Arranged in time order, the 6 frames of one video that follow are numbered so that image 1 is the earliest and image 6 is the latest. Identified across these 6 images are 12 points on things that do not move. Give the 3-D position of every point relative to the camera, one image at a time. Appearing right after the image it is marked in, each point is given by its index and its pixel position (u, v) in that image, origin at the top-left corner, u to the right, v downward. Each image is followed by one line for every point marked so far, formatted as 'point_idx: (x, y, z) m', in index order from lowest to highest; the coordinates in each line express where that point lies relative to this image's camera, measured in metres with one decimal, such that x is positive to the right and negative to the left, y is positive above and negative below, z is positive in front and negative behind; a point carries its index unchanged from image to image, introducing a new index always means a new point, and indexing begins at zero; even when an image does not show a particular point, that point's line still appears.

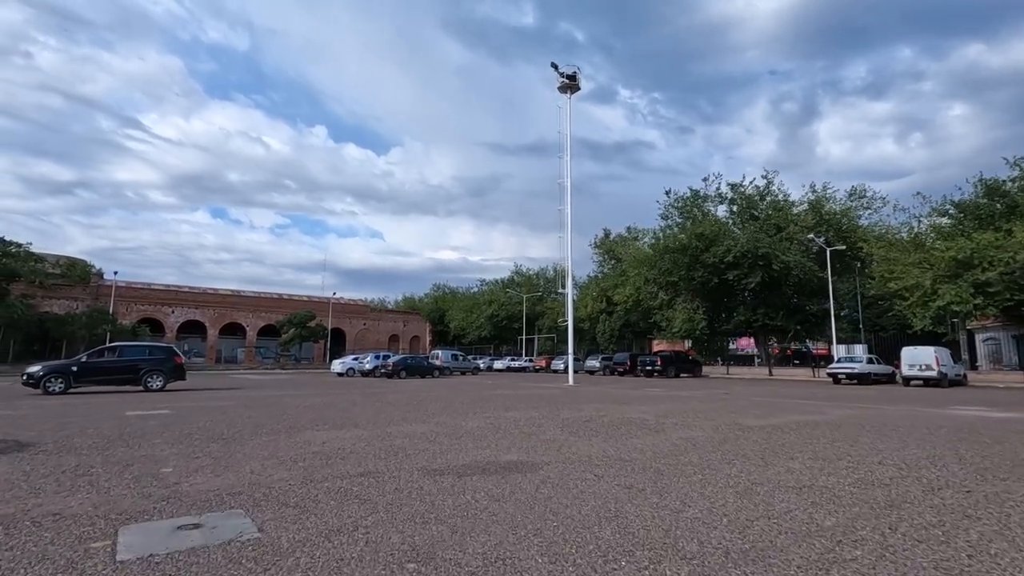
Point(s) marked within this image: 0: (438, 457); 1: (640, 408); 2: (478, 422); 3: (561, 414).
0: (-1.2, -2.8, +8.9) m
1: (+4.2, -4.0, +17.7) m
2: (-0.9, -3.4, +13.4) m
3: (+1.4, -3.6, +15.4) m
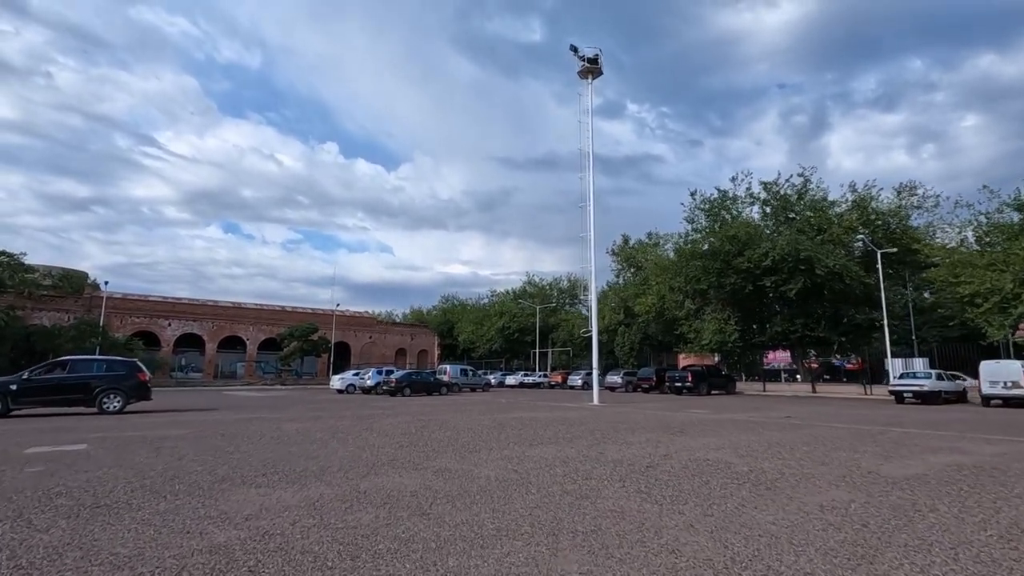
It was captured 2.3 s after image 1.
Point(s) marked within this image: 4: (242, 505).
0: (-0.7, -2.5, +4.8) m
1: (+4.9, -3.9, +13.5) m
2: (-0.3, -3.2, +9.3) m
3: (+2.0, -3.5, +11.3) m
4: (-3.5, -2.8, +6.9) m
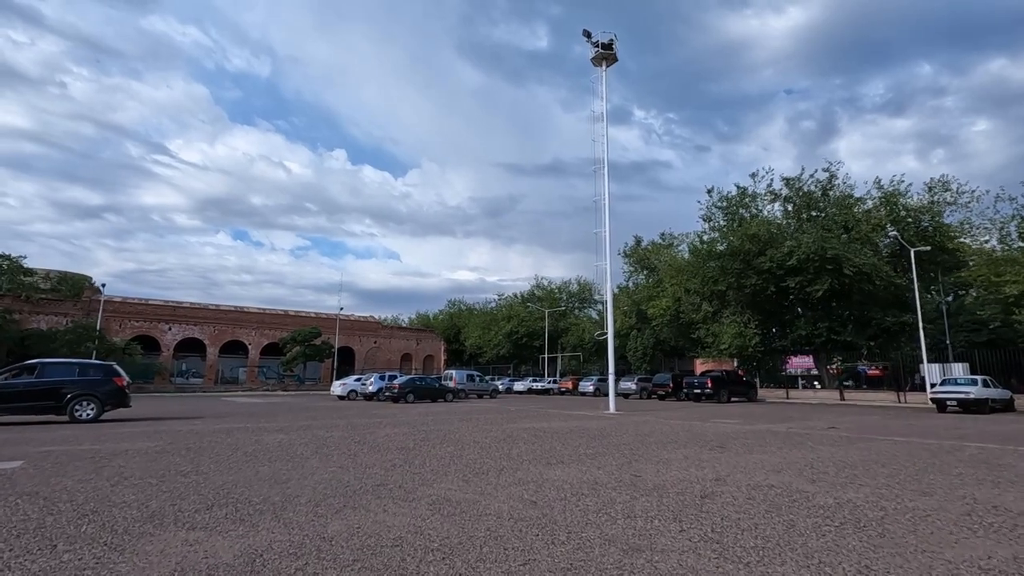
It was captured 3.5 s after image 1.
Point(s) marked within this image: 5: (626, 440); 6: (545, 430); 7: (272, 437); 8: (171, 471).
0: (-0.5, -2.2, +2.7) m
1: (+5.2, -3.6, +11.4) m
2: (0.0, -2.9, +7.2) m
3: (+2.3, -3.2, +9.1) m
4: (-3.3, -2.5, +4.9) m
5: (+3.2, -4.2, +14.9) m
6: (+1.1, -4.7, +17.8) m
7: (-6.8, -4.2, +15.1) m
8: (-6.1, -3.3, +9.6) m
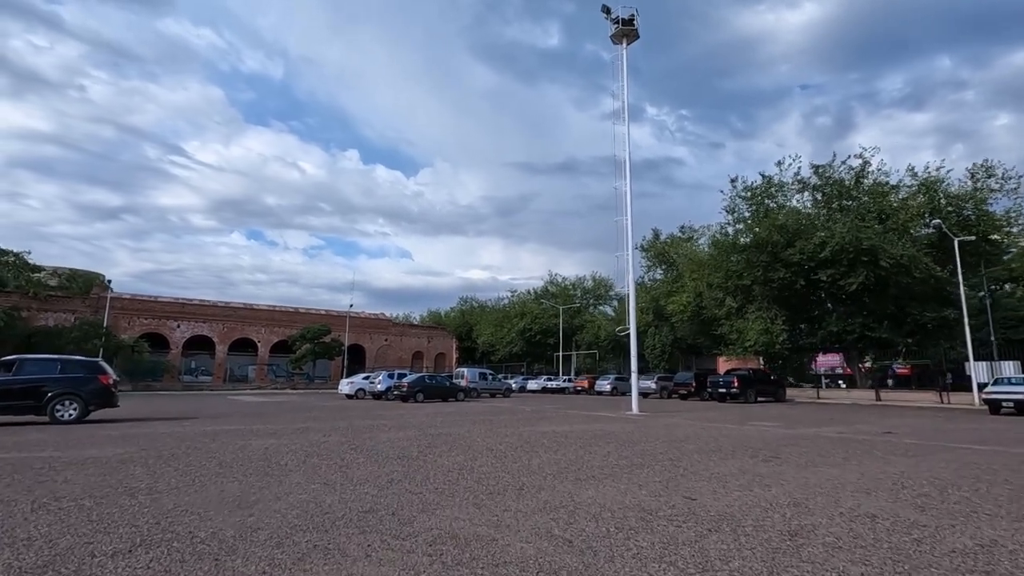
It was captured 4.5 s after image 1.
0: (-0.4, -1.8, +0.9) m
1: (+5.6, -3.3, +9.4) m
2: (+0.2, -2.6, +5.4) m
3: (+2.6, -2.9, +7.2) m
4: (-3.0, -2.2, +3.1) m
5: (+3.6, -3.9, +12.9) m
6: (+1.6, -4.3, +16.0) m
7: (-6.3, -3.9, +13.4) m
8: (-5.8, -2.9, +7.9) m
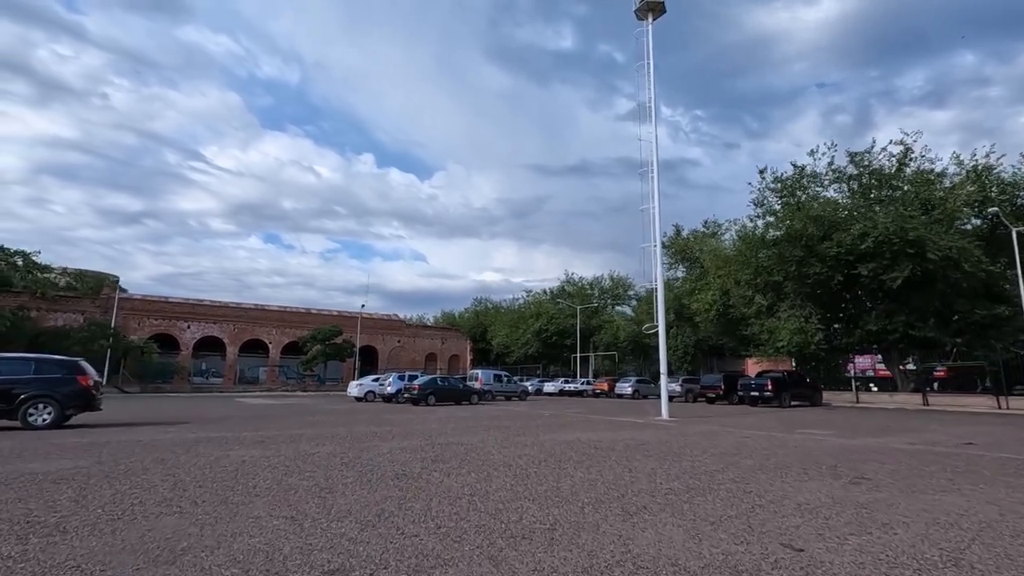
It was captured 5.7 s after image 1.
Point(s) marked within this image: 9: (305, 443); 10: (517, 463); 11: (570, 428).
0: (-0.2, -1.4, -1.2) m
1: (+5.9, -2.9, +7.1) m
2: (+0.5, -2.2, +3.3) m
3: (+2.9, -2.5, +5.0) m
4: (-2.8, -1.8, +1.0) m
5: (+4.1, -3.5, +10.7) m
6: (+2.1, -4.0, +13.8) m
7: (-5.8, -3.6, +11.5) m
8: (-5.4, -2.6, +5.9) m
9: (-5.3, -4.0, +13.8) m
10: (+0.1, -3.4, +10.3) m
11: (+2.0, -4.8, +18.3) m
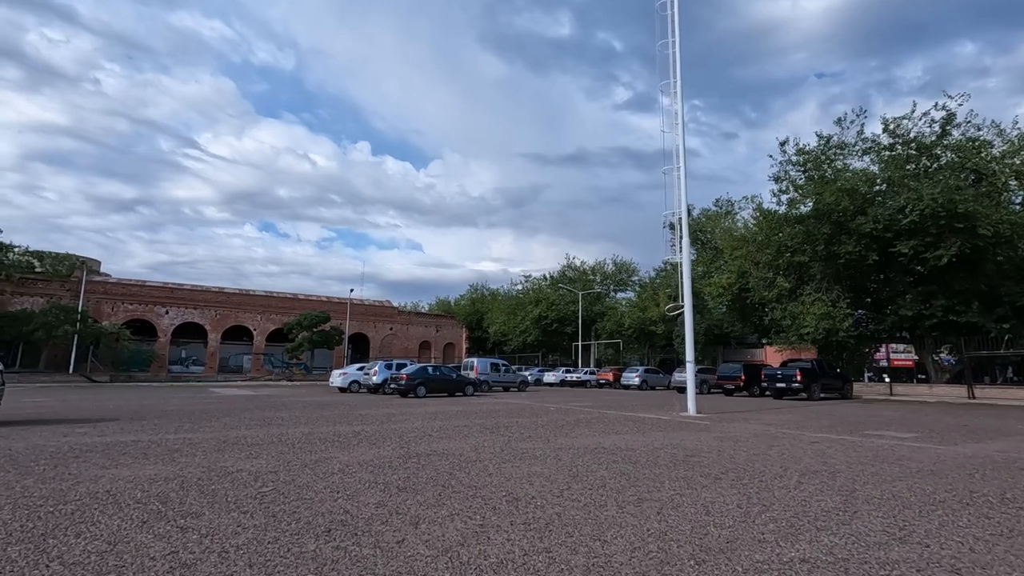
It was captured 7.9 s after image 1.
0: (-0.1, -0.9, -4.9) m
1: (+6.0, -2.2, +3.5) m
2: (+0.6, -1.6, -0.4) m
3: (+3.0, -1.8, +1.4) m
4: (-2.7, -1.2, -2.7) m
5: (+4.1, -2.7, +7.1) m
6: (+2.2, -3.2, +10.2) m
7: (-5.7, -2.7, +7.8) m
8: (-5.3, -1.9, +2.2) m
9: (-5.3, -3.1, +10.1) m
10: (+0.2, -2.6, +6.7) m
11: (+2.0, -3.8, +14.6) m
